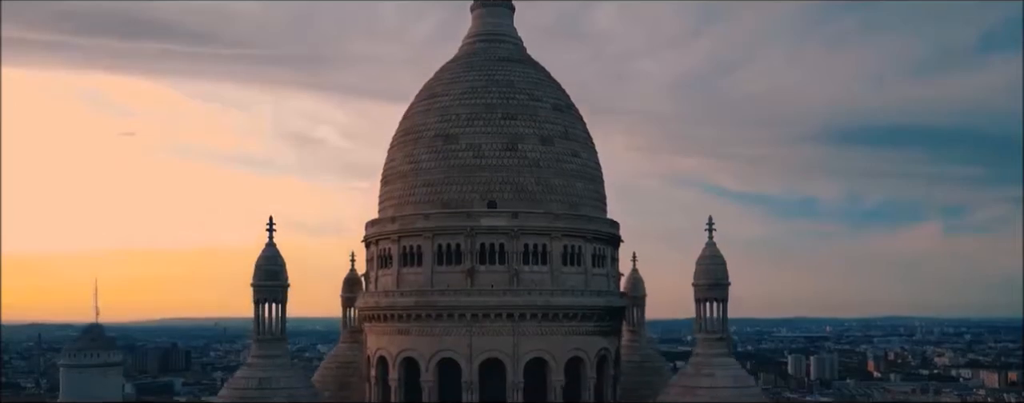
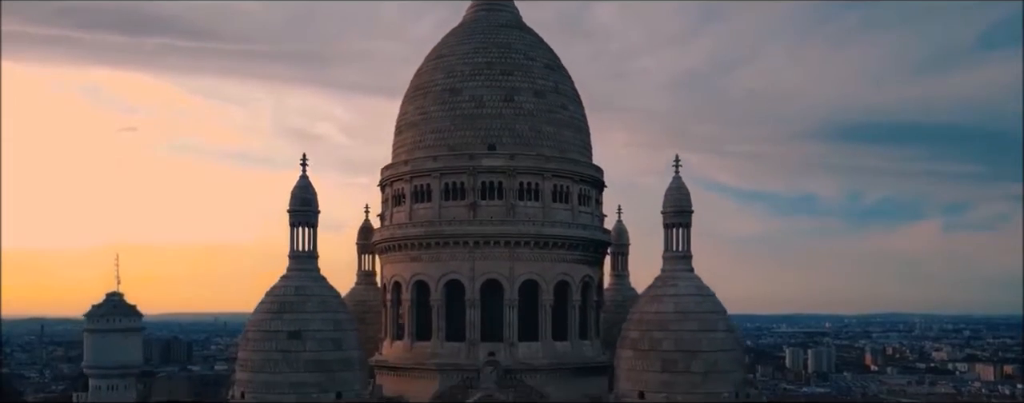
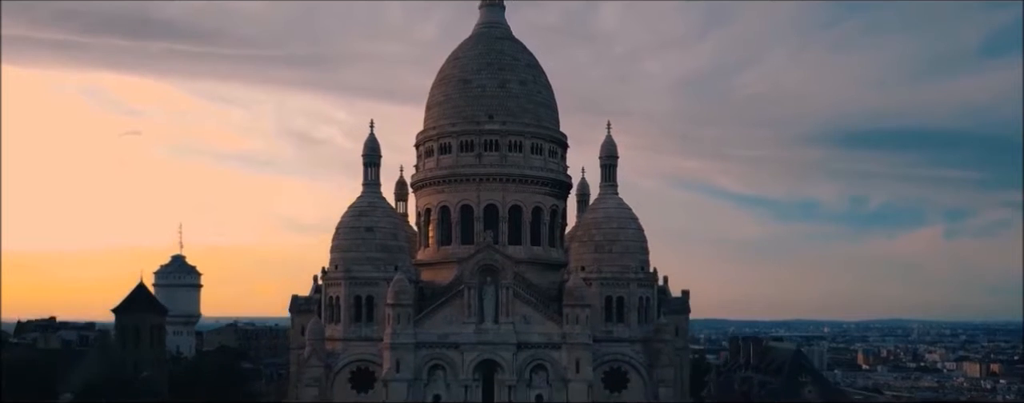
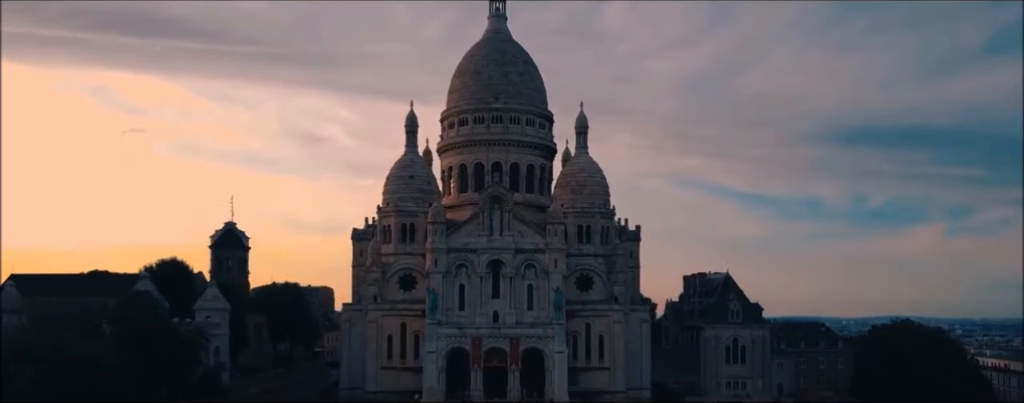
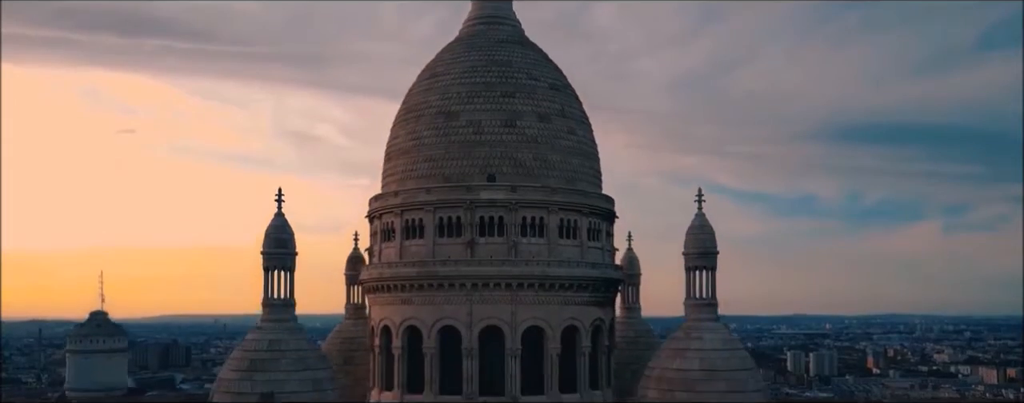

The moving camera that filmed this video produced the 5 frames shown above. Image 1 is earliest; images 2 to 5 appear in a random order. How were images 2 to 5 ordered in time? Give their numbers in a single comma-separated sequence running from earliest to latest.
5, 2, 3, 4
